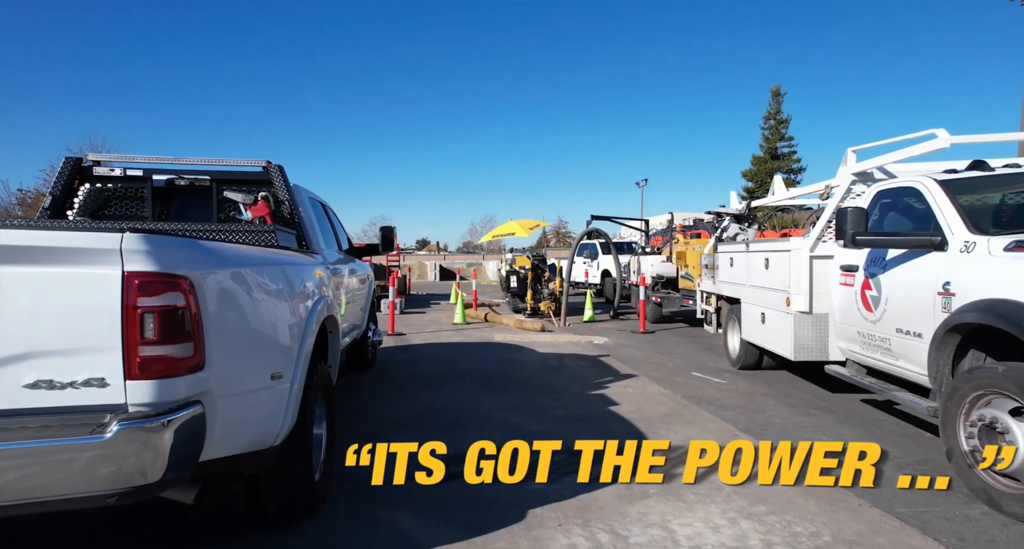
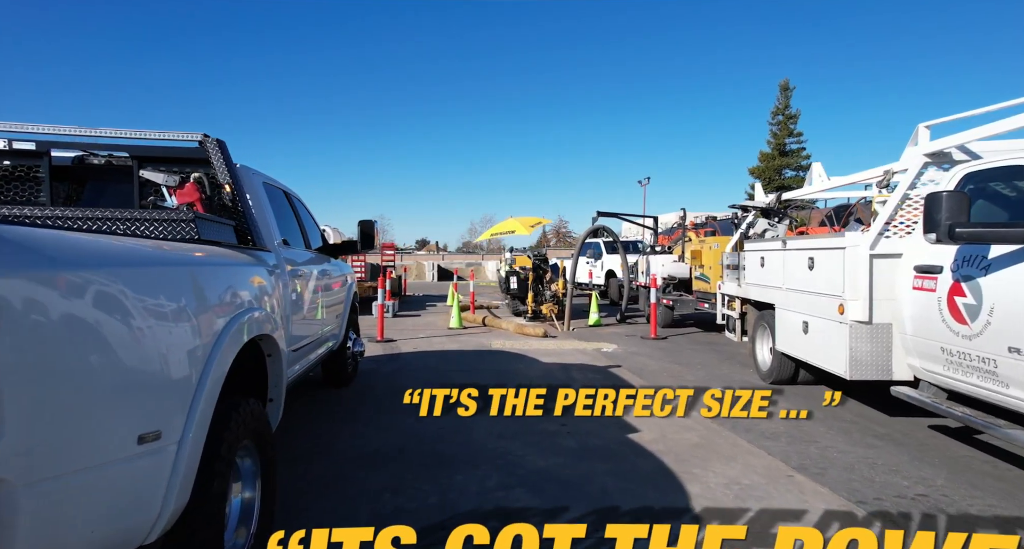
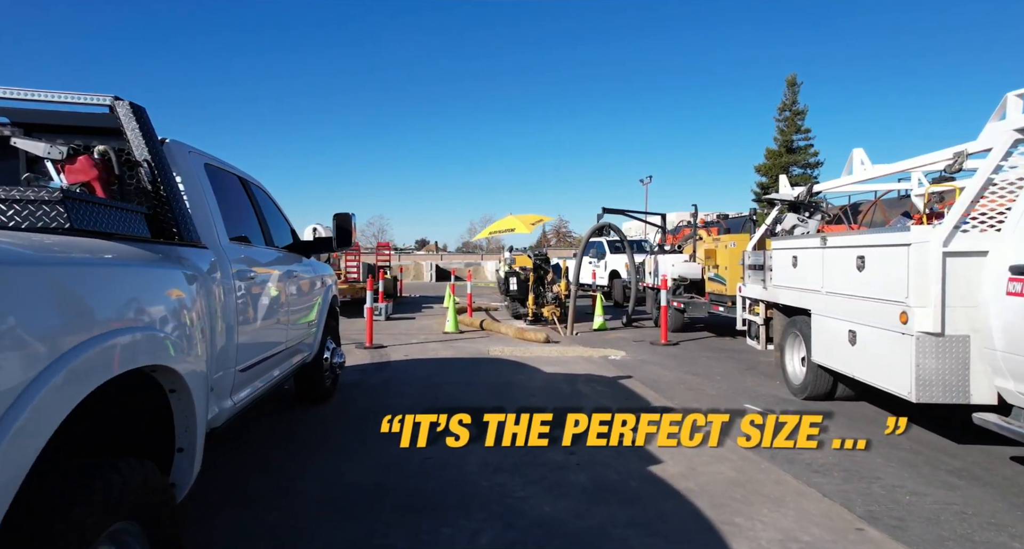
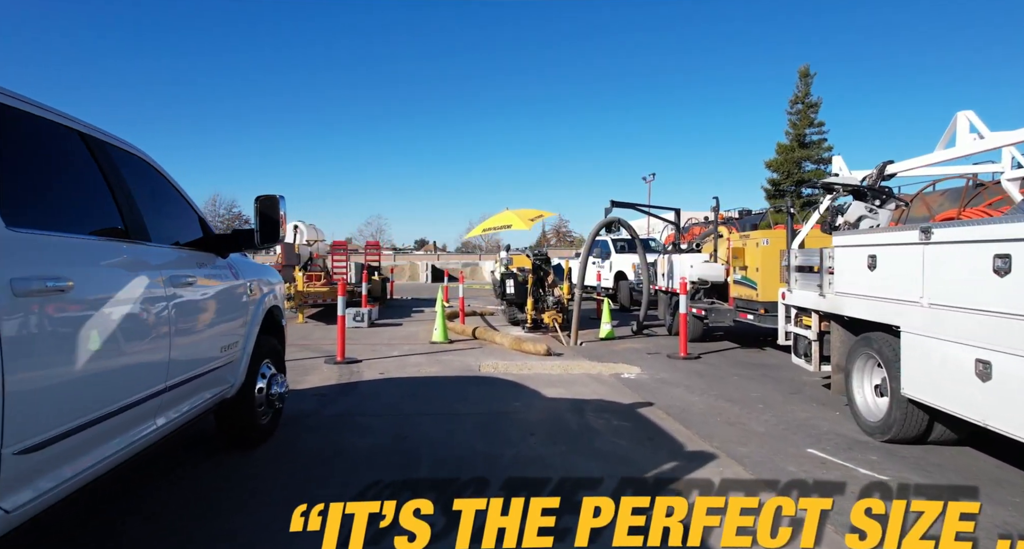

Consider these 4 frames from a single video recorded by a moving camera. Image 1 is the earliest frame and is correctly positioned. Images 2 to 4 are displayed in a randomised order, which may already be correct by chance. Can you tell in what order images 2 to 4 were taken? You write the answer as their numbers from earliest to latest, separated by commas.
2, 3, 4
